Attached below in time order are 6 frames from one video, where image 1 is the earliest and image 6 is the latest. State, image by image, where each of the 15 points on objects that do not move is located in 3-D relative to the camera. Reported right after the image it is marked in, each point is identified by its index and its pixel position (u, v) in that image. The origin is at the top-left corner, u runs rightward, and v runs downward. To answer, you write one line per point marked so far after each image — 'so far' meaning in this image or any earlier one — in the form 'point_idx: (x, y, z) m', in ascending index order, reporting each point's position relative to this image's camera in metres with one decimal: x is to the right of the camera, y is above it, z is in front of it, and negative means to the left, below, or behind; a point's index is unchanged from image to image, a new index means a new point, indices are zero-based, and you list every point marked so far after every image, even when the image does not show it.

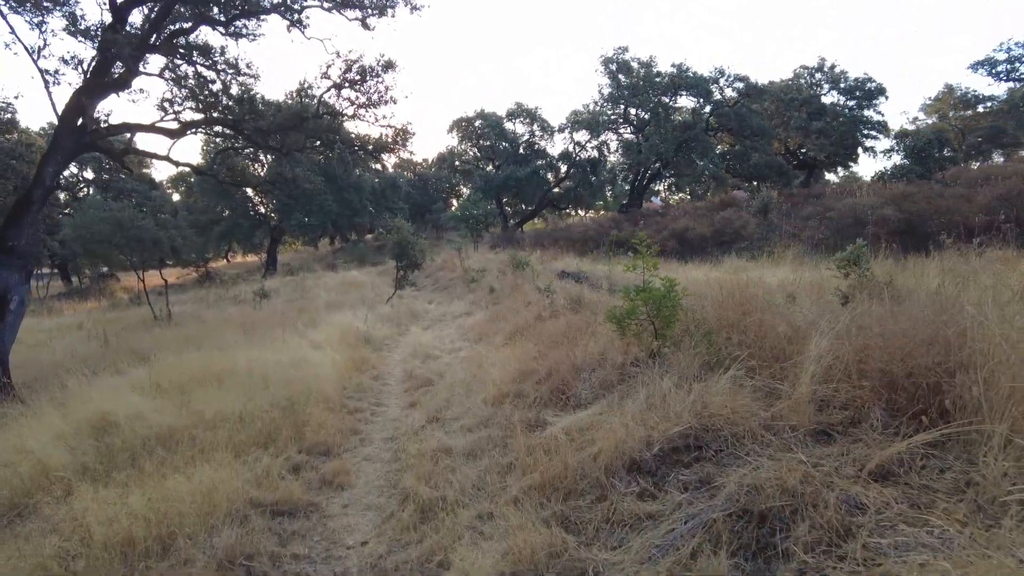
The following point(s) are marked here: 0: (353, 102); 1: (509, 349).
0: (-2.1, +2.5, +8.9) m
1: (-0.1, -0.6, +6.9) m
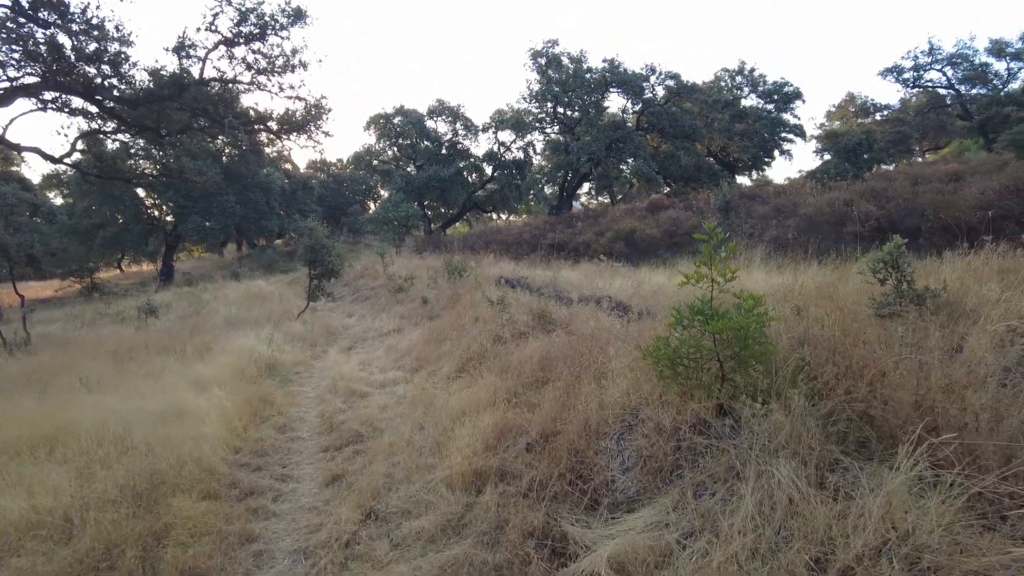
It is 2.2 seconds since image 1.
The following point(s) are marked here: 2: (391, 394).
0: (-2.7, +2.3, +6.9) m
1: (-0.4, -0.8, +5.2) m
2: (-1.1, -0.9, +6.0) m
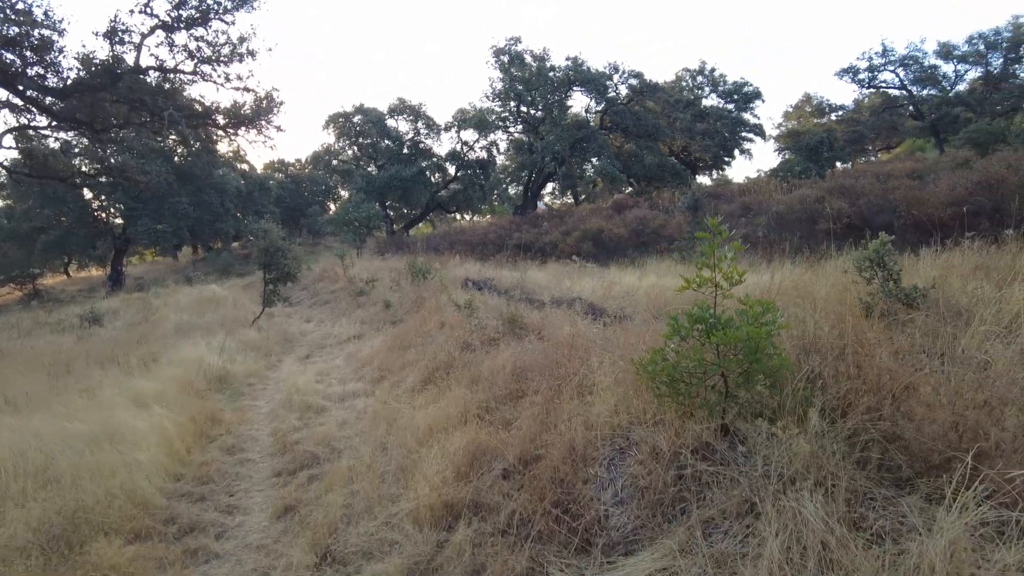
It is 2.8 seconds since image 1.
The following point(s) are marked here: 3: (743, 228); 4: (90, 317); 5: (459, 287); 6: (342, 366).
0: (-3.0, +2.2, +6.3) m
1: (-0.6, -0.8, +4.8) m
2: (-1.3, -1.0, +5.5) m
3: (+4.2, +1.1, +12.2) m
4: (-8.1, -0.6, +12.8) m
5: (-0.8, 0.0, +10.6) m
6: (-1.9, -0.9, +7.4) m
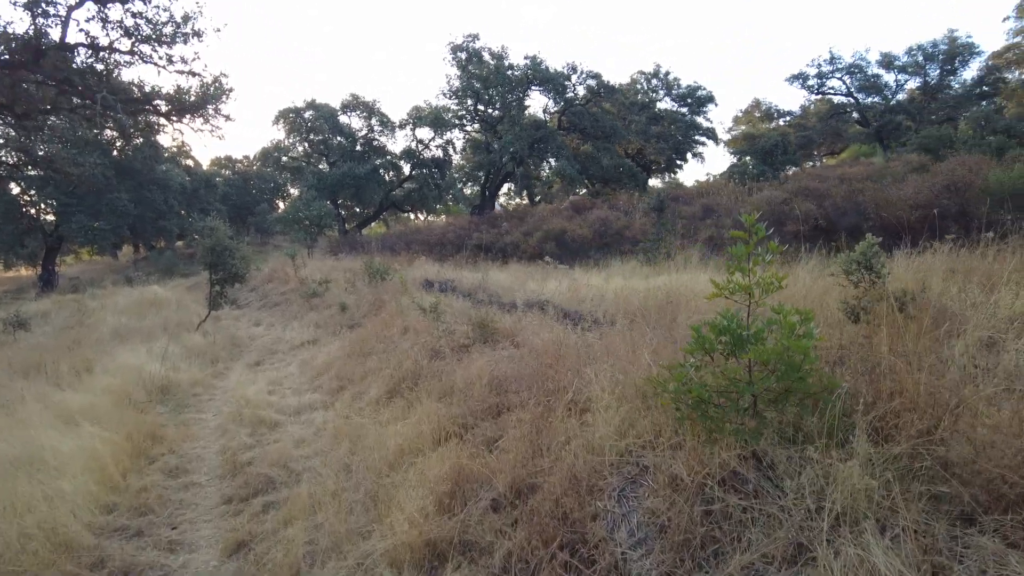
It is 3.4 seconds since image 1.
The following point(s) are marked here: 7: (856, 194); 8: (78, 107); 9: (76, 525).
0: (-3.3, +2.2, +5.7) m
1: (-0.7, -0.8, +4.3) m
2: (-1.5, -1.0, +5.0) m
3: (+3.5, +1.1, +12.1) m
4: (-8.8, -0.6, +11.8) m
5: (-1.4, 0.0, +10.1) m
6: (-2.2, -0.9, +6.9) m
7: (+5.0, +1.4, +9.6) m
8: (-4.6, +1.9, +7.1) m
9: (-2.2, -1.2, +3.4) m
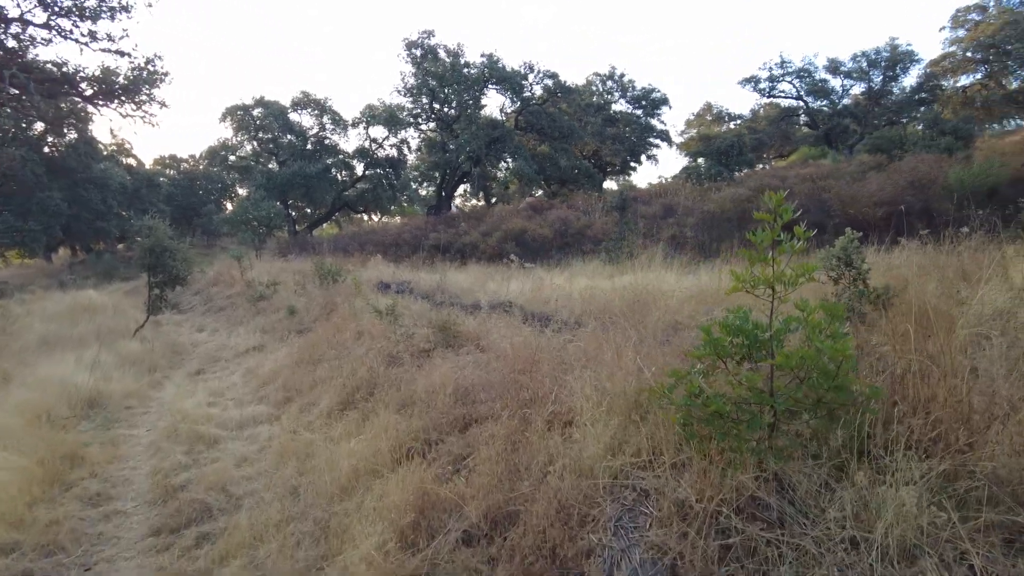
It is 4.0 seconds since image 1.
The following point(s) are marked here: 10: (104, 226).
0: (-3.6, +2.2, +5.1) m
1: (-0.9, -0.8, +3.9) m
2: (-1.8, -1.0, +4.5) m
3: (+2.8, +1.1, +11.9) m
4: (-9.4, -0.7, +10.8) m
5: (-2.0, 0.0, +9.6) m
6: (-2.6, -0.9, +6.3) m
7: (+4.4, +1.4, +9.6) m
8: (-5.0, +1.9, +6.4) m
9: (-2.4, -1.2, +2.9) m
10: (-12.1, +1.8, +19.7) m
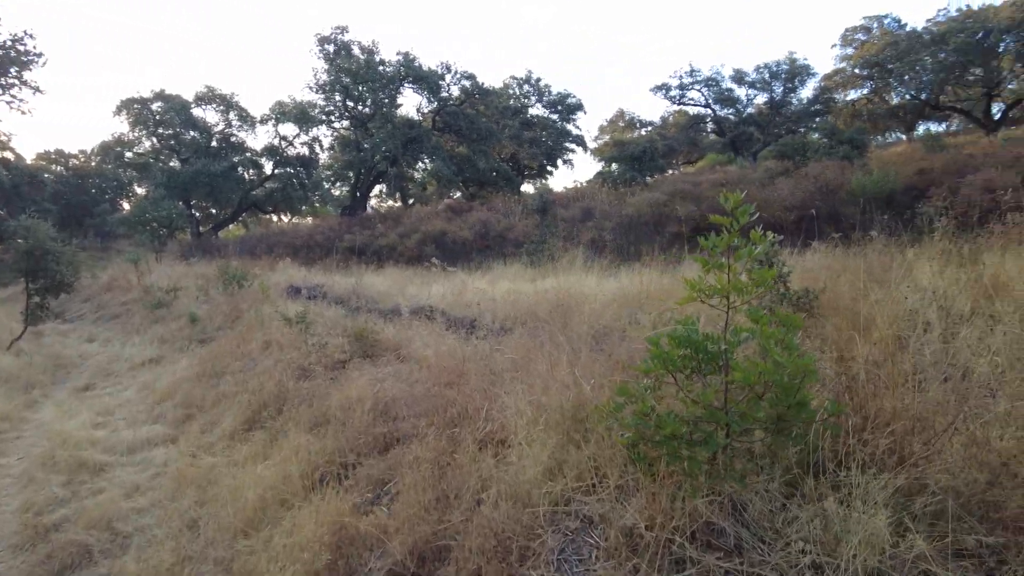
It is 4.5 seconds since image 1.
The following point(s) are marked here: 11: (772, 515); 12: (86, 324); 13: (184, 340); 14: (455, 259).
0: (-4.1, +2.1, +4.5) m
1: (-1.3, -0.9, +3.5) m
2: (-2.2, -1.1, +4.1) m
3: (+1.4, +1.0, +11.9) m
4: (-10.6, -0.8, +9.4) m
5: (-3.1, -0.1, +9.1) m
6: (-3.3, -1.0, +5.7) m
7: (+3.3, +1.4, +9.8) m
8: (-5.7, +1.8, +5.5) m
9: (-2.6, -1.3, +2.3) m
10: (-14.4, +1.7, +17.9) m
11: (+0.7, -0.6, +1.9) m
12: (-6.9, -0.6, +10.8) m
13: (-3.9, -0.6, +7.9) m
14: (-1.2, +0.6, +13.7) m
